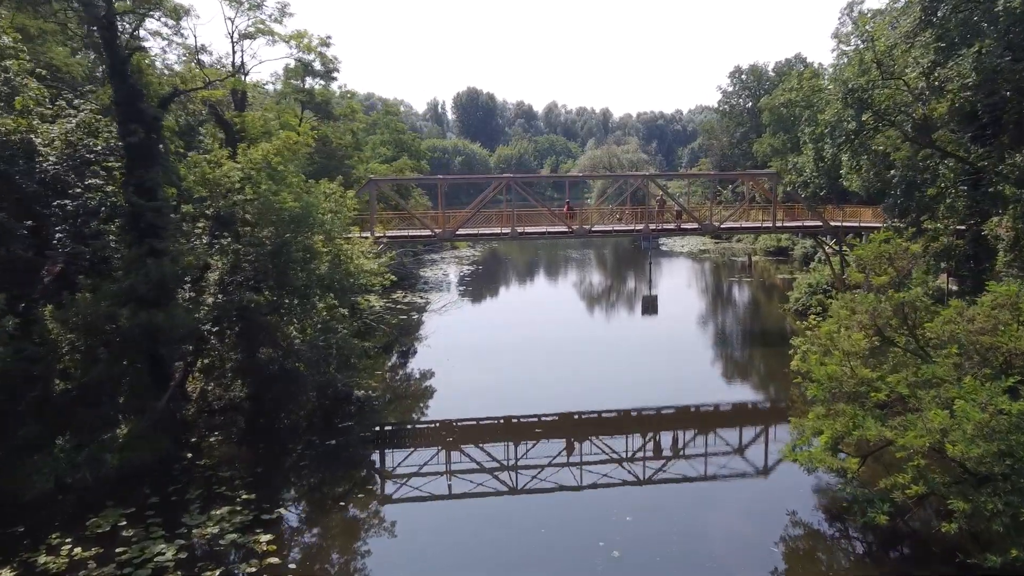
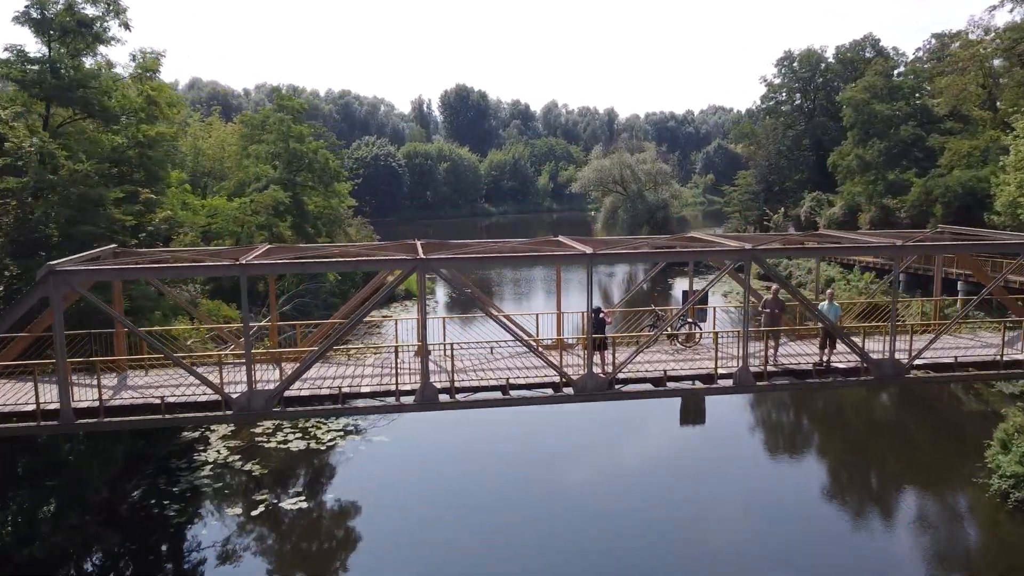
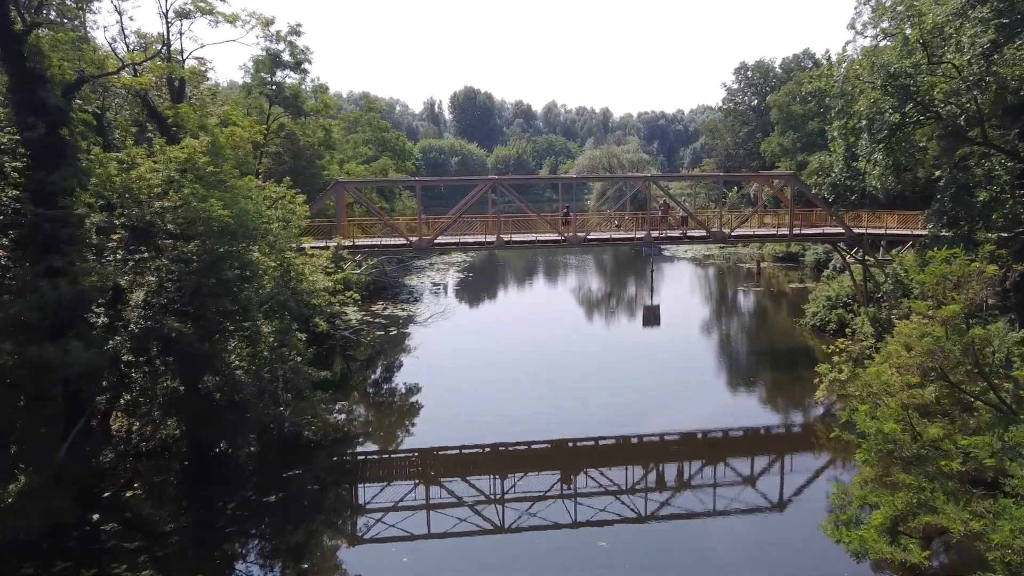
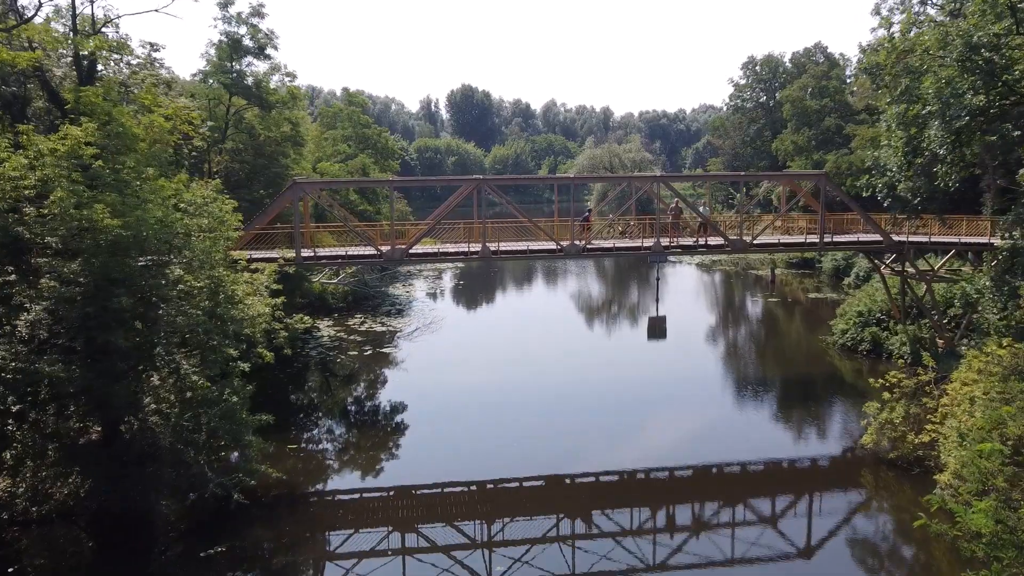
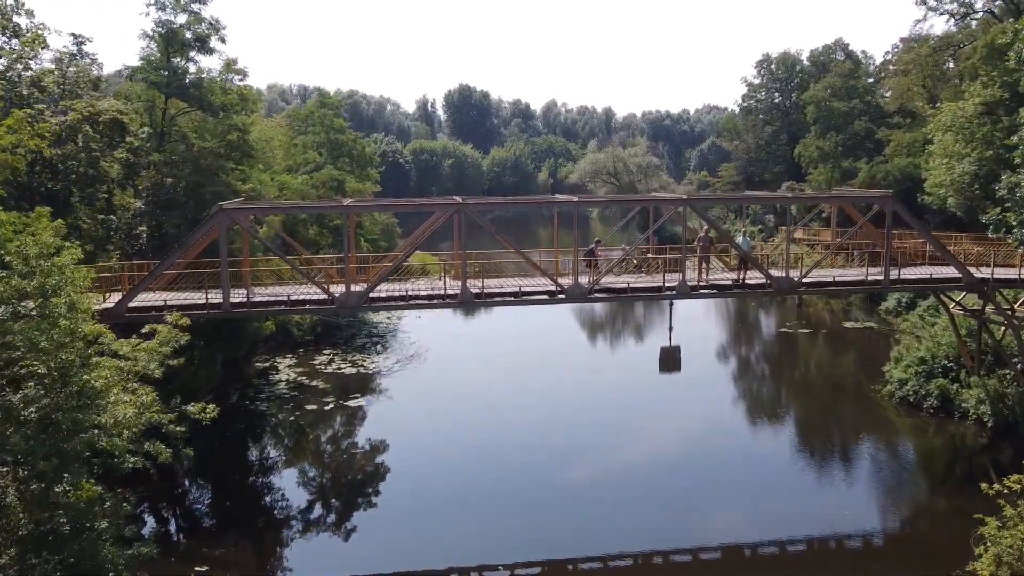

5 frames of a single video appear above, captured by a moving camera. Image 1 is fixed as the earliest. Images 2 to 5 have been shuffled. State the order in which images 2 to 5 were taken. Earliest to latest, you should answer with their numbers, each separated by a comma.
3, 4, 5, 2
